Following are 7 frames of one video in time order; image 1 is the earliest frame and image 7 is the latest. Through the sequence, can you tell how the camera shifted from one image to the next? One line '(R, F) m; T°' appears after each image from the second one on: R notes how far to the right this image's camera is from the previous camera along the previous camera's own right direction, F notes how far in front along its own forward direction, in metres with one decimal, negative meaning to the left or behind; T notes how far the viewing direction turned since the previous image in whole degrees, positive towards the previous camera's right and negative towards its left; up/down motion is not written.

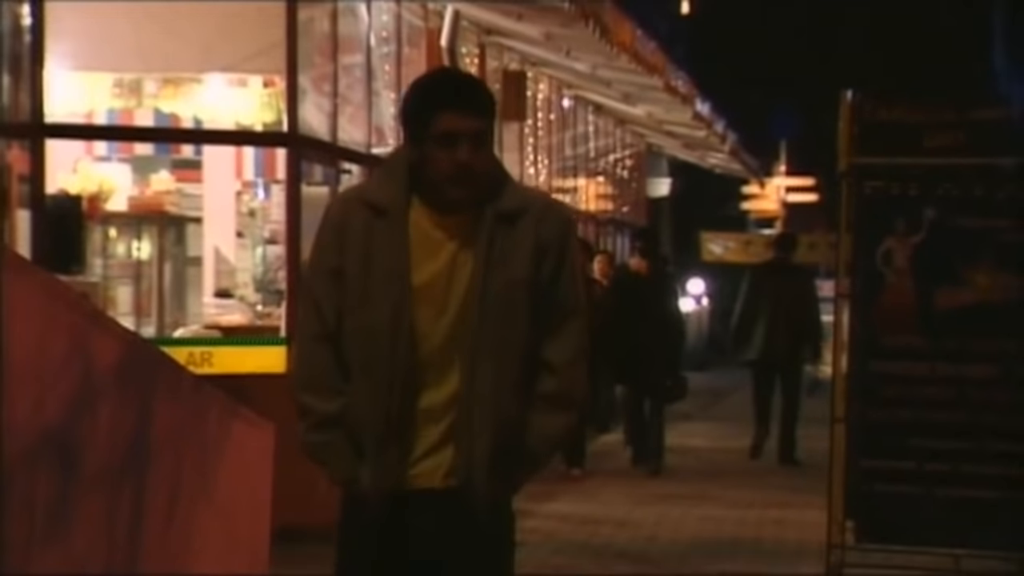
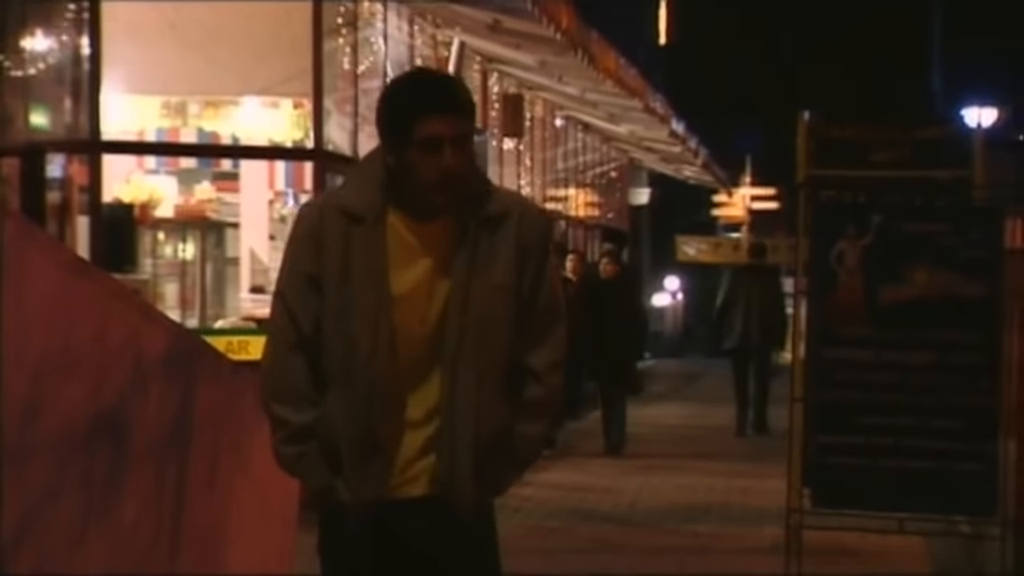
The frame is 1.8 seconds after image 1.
(+0.2, -1.0) m; -1°
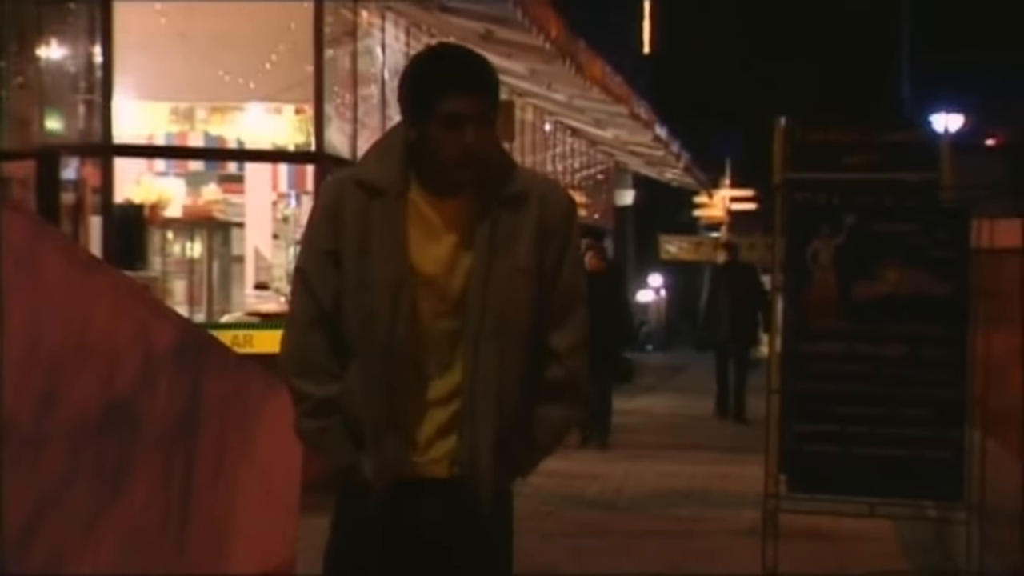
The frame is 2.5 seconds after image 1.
(0.0, -0.5) m; 0°
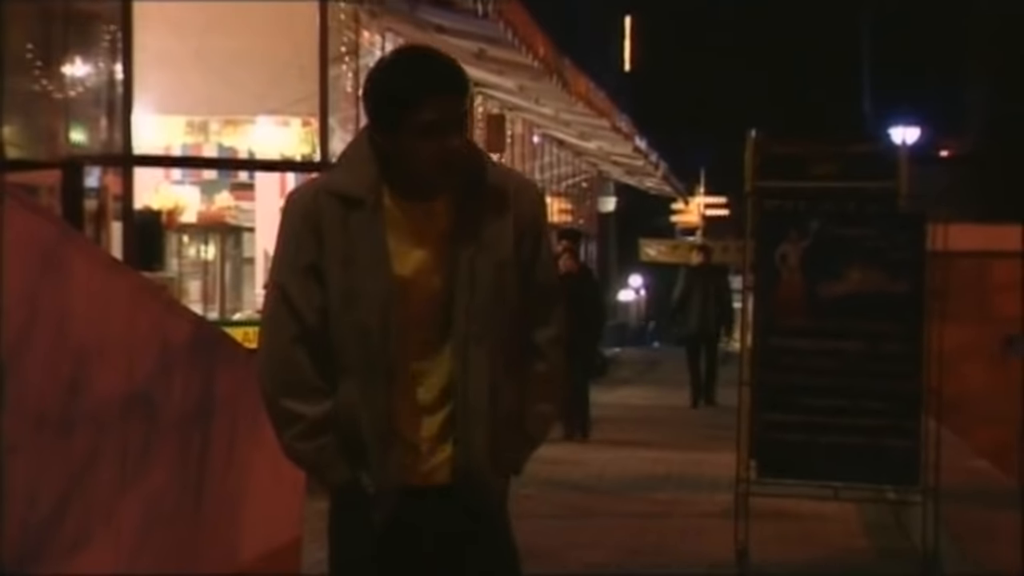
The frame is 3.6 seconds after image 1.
(+0.1, -0.7) m; 0°
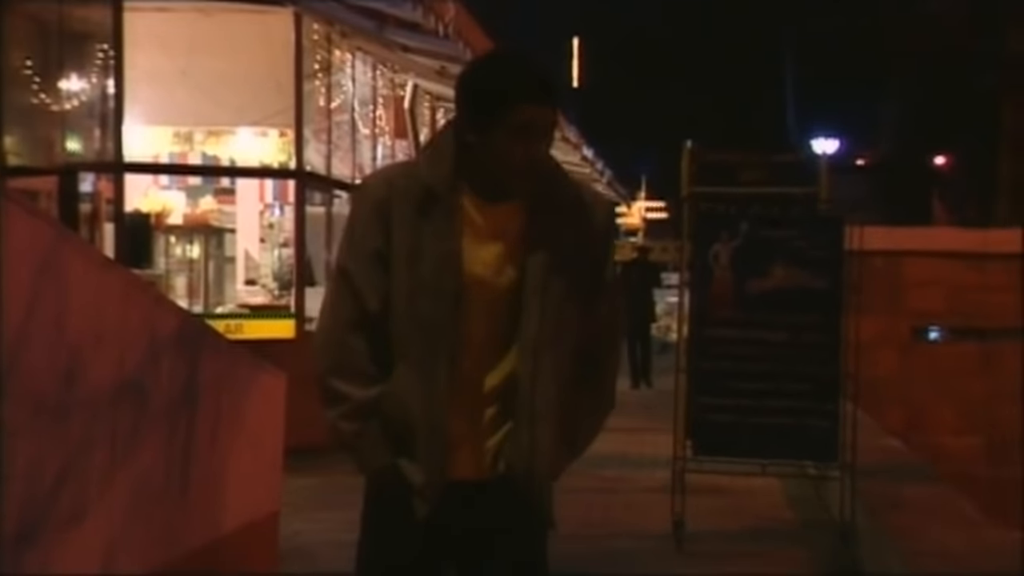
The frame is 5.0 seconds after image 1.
(0.0, -1.0) m; +1°
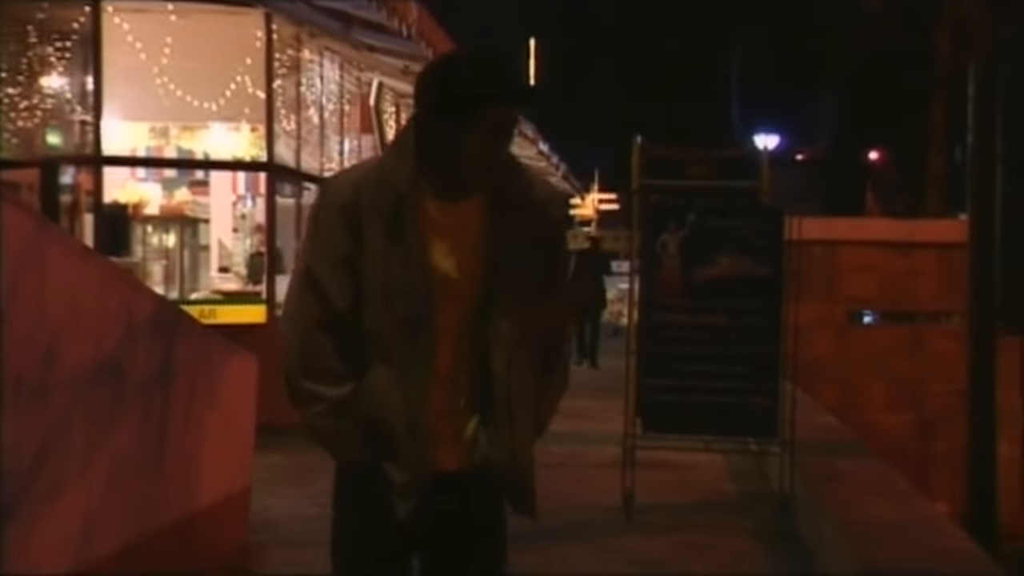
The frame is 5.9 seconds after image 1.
(0.0, -0.6) m; +1°
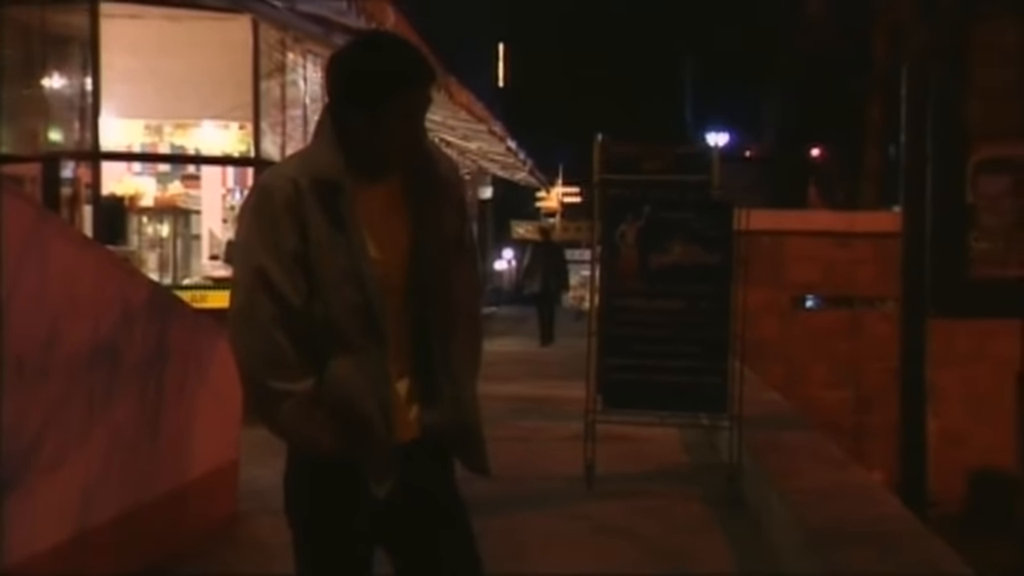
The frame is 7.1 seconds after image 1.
(0.0, -0.9) m; +1°
